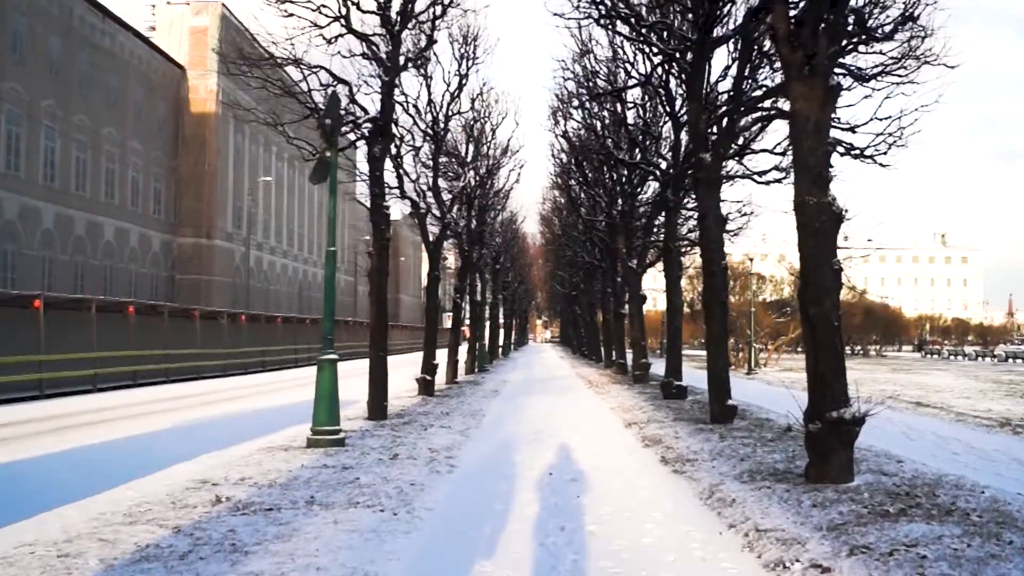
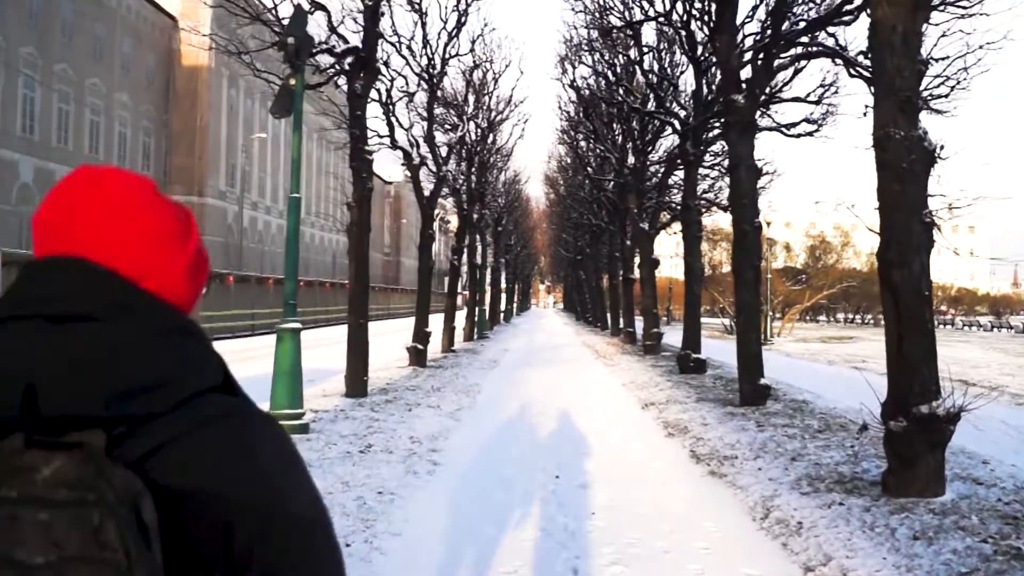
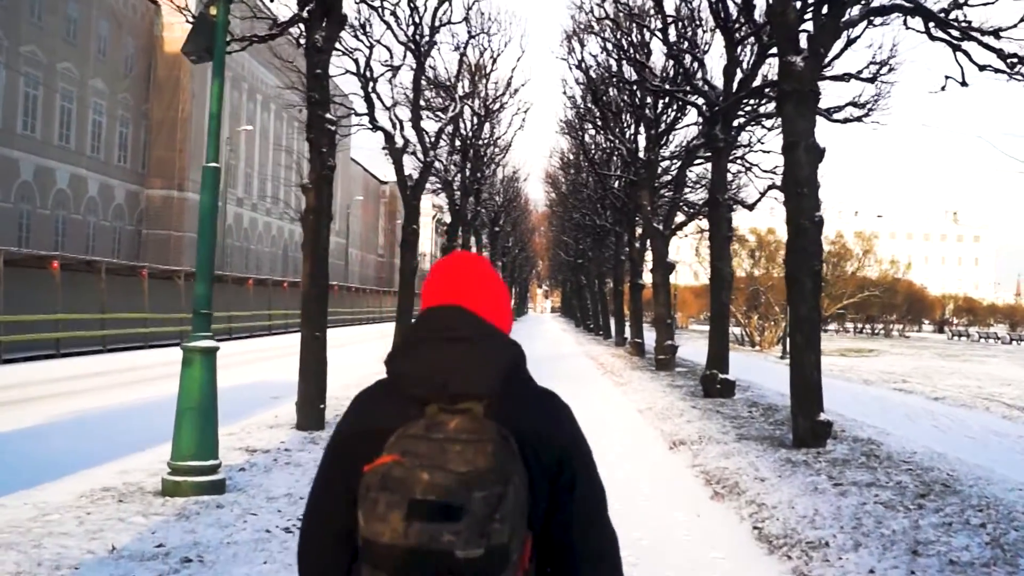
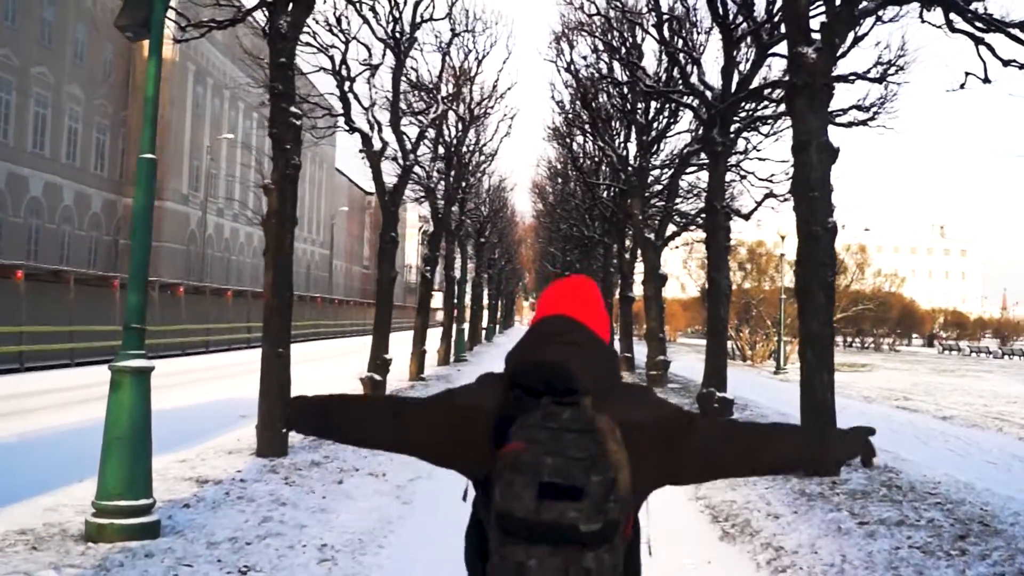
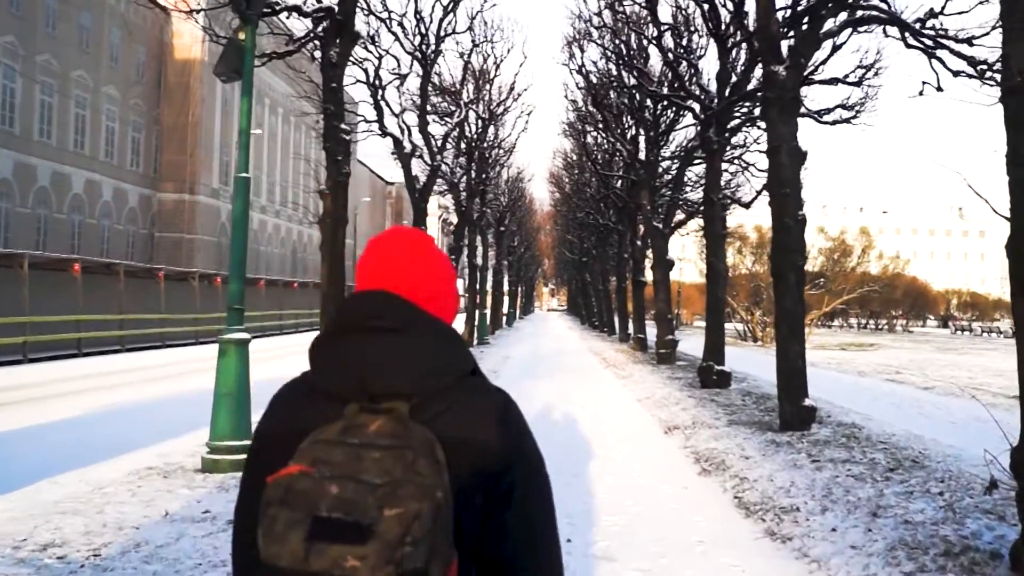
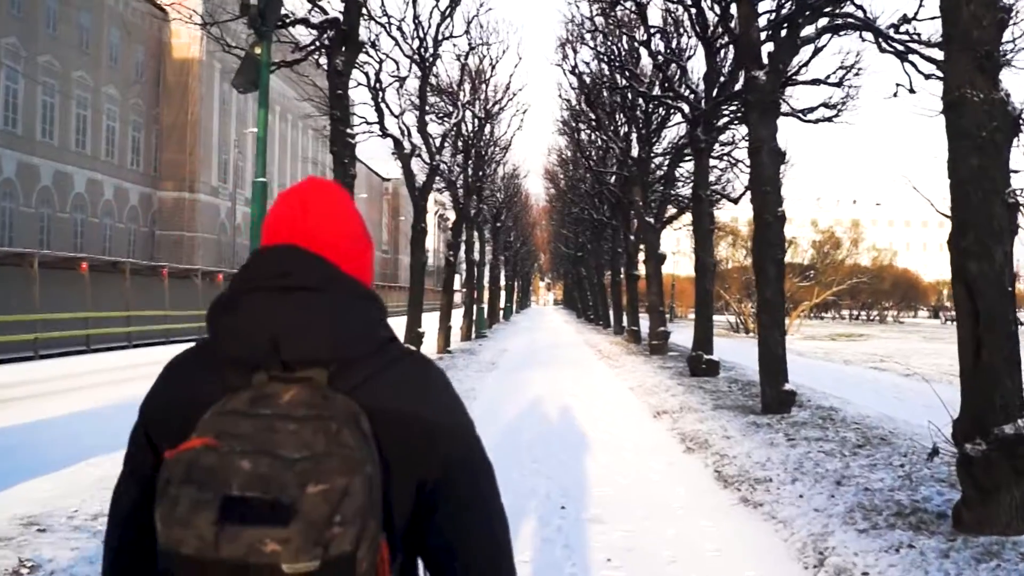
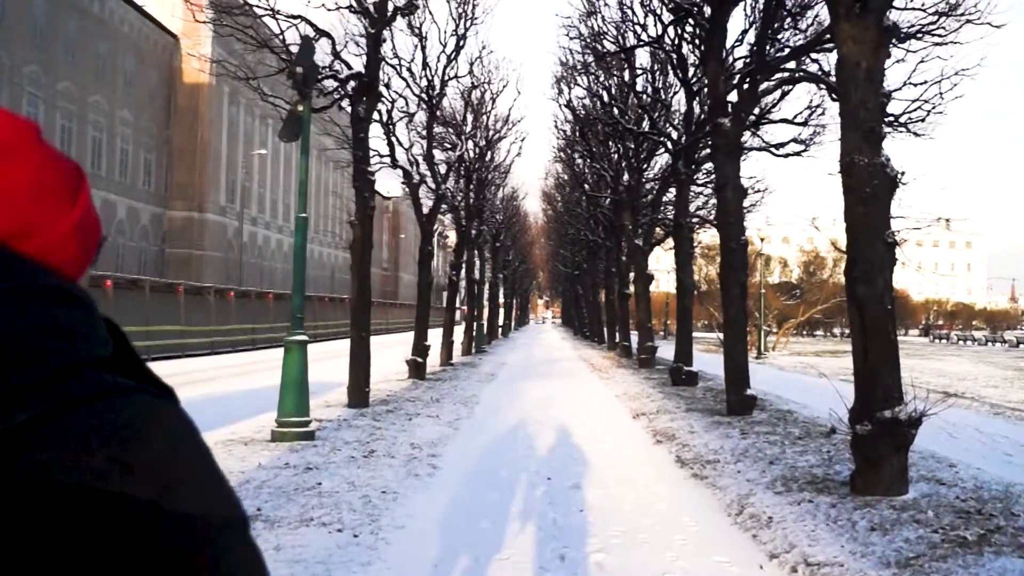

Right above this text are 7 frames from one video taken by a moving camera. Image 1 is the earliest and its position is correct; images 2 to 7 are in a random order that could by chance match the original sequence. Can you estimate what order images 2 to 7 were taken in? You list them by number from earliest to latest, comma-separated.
7, 2, 6, 5, 3, 4
